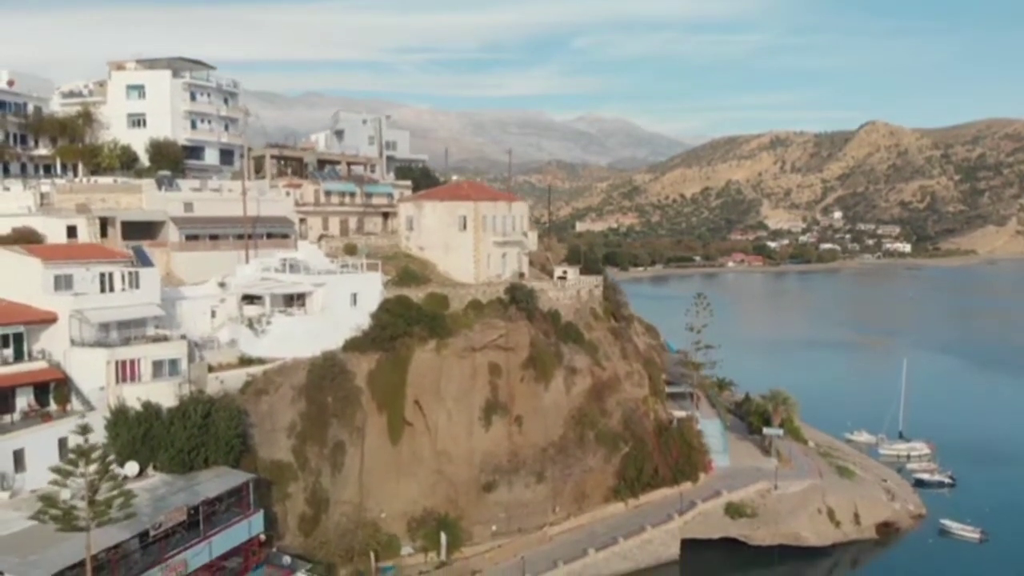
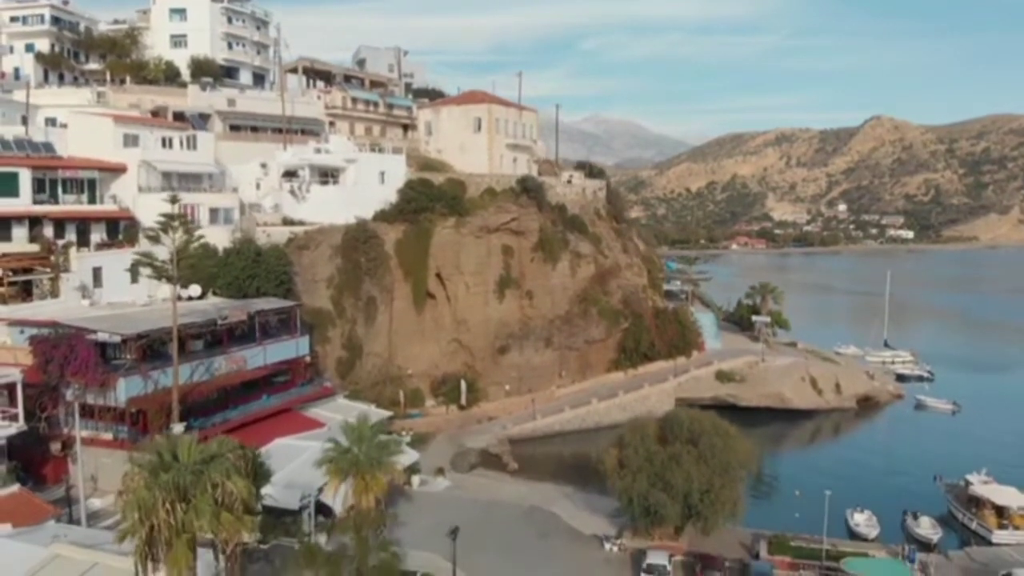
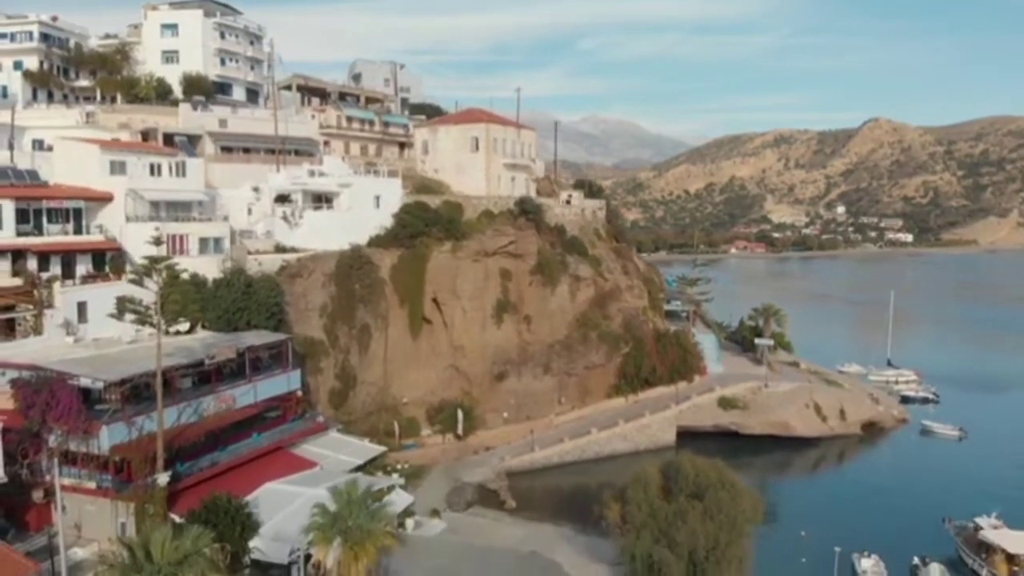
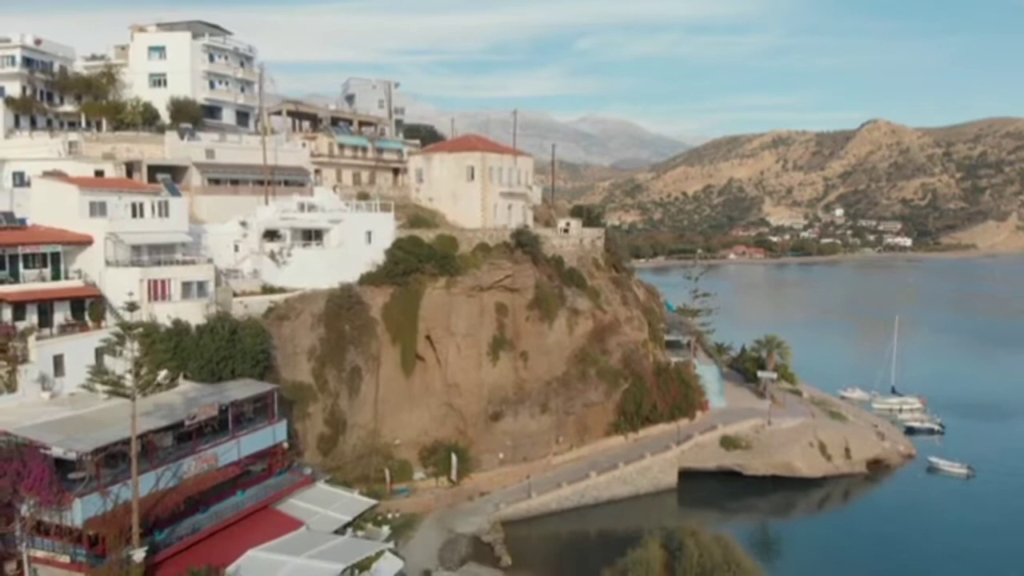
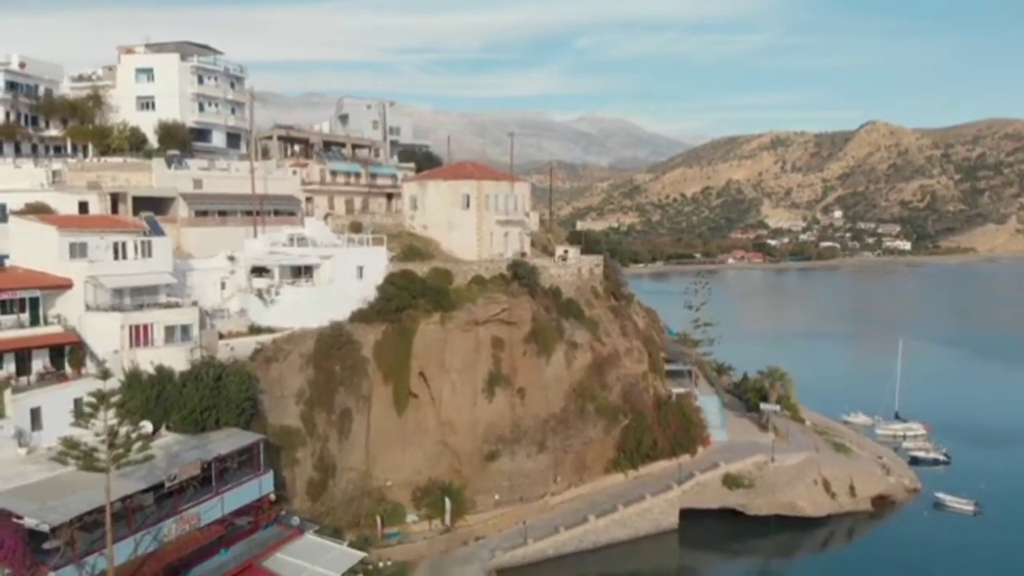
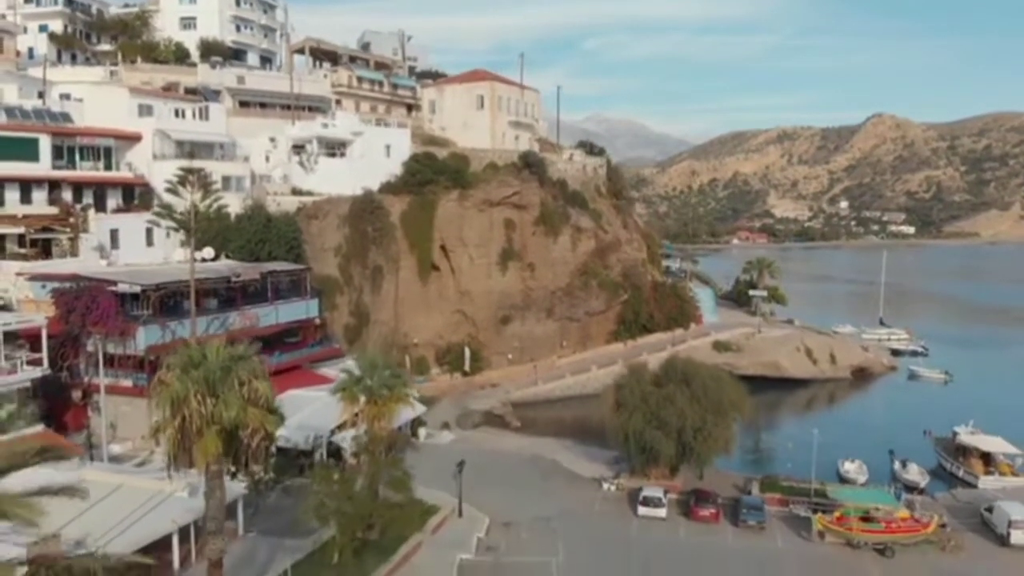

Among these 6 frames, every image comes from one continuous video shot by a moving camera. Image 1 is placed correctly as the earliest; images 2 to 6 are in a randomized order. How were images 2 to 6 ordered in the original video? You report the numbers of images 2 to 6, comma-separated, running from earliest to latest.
5, 4, 3, 2, 6
